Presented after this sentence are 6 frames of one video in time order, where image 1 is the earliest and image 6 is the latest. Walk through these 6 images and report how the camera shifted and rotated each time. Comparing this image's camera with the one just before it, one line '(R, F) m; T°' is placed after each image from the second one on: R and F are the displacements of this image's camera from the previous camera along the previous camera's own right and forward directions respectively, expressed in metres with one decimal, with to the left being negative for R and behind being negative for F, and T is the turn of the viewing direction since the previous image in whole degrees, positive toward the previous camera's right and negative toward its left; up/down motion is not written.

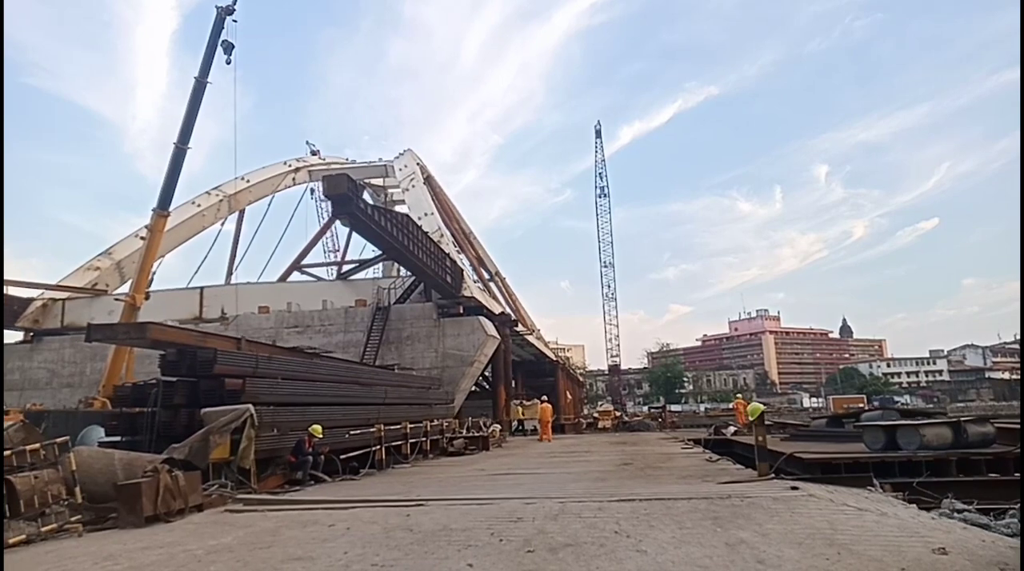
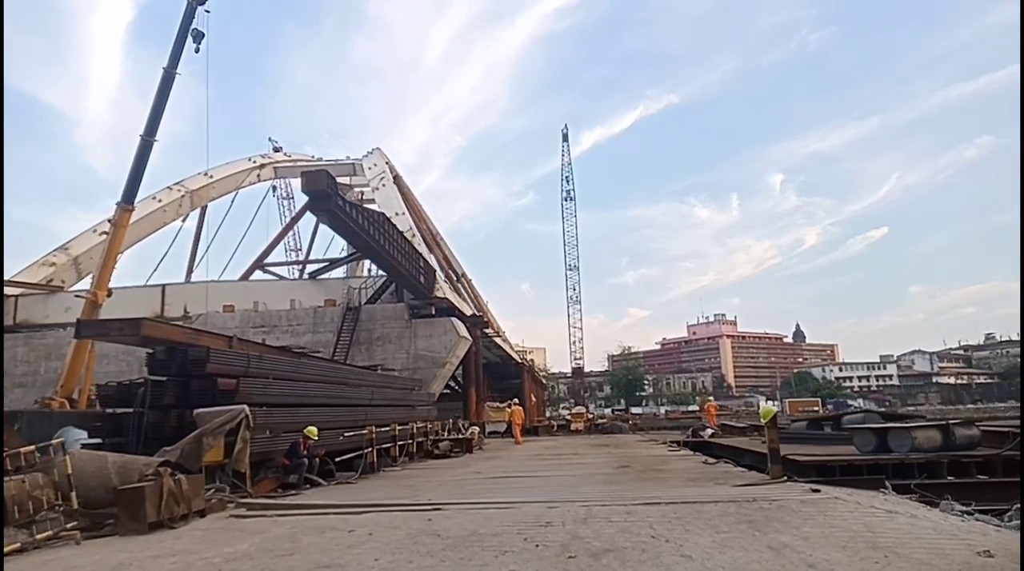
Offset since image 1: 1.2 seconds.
(-0.6, +0.2) m; +3°
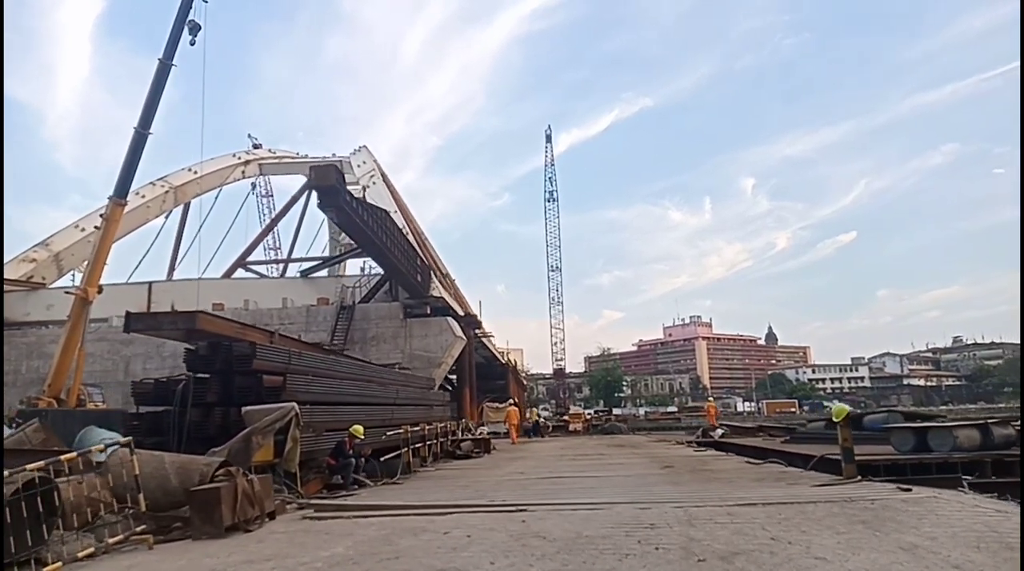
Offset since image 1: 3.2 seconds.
(-1.1, +0.3) m; +2°
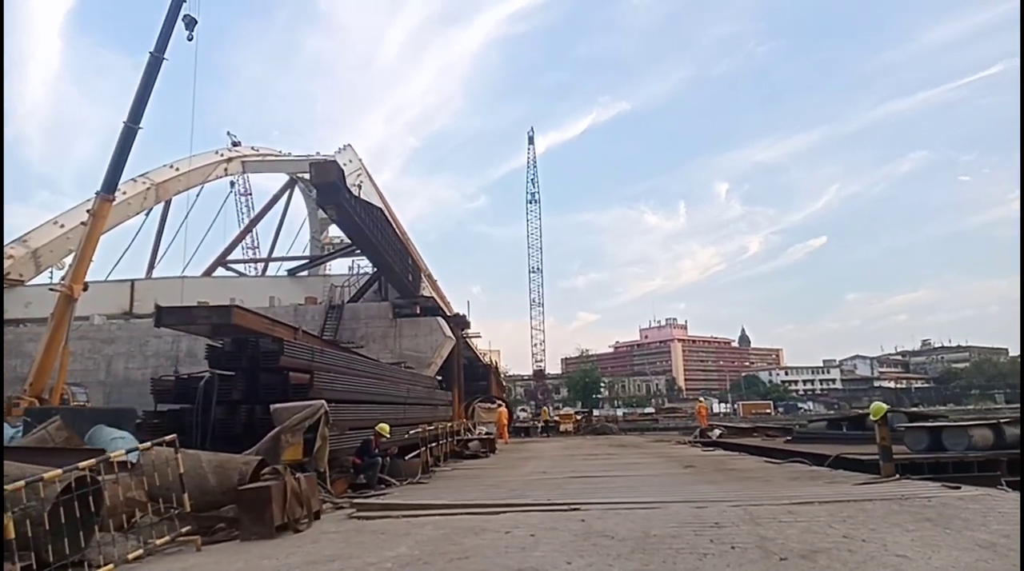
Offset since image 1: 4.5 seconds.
(-0.8, +0.1) m; +2°
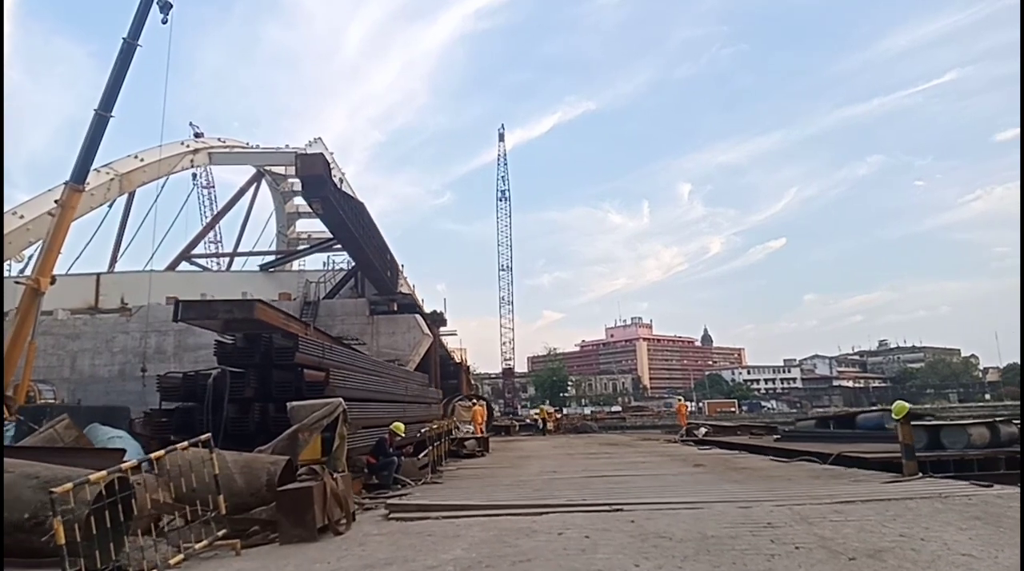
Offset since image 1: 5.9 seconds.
(-0.7, +0.2) m; +3°
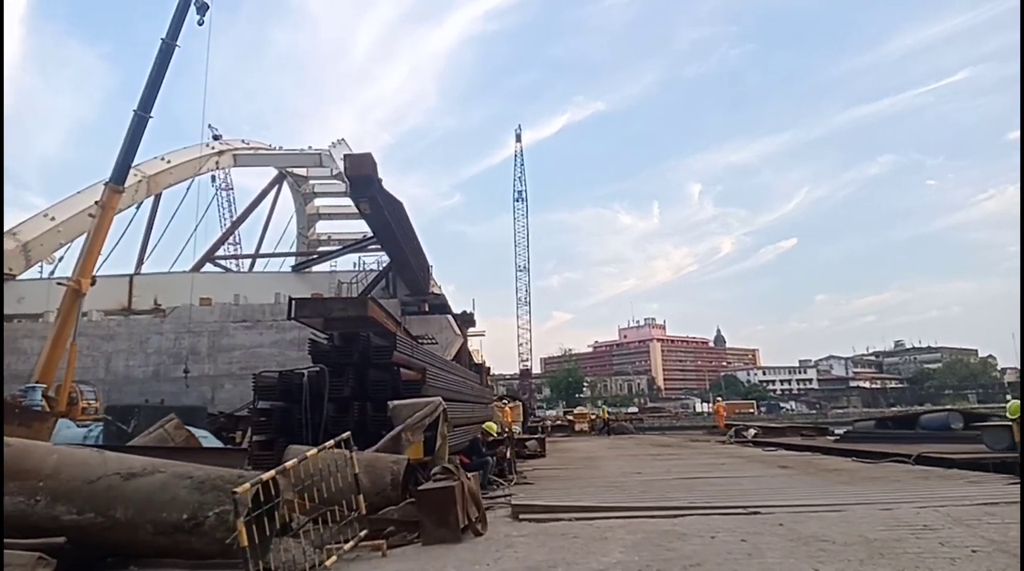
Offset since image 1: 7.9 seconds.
(-1.1, +0.2) m; -1°
